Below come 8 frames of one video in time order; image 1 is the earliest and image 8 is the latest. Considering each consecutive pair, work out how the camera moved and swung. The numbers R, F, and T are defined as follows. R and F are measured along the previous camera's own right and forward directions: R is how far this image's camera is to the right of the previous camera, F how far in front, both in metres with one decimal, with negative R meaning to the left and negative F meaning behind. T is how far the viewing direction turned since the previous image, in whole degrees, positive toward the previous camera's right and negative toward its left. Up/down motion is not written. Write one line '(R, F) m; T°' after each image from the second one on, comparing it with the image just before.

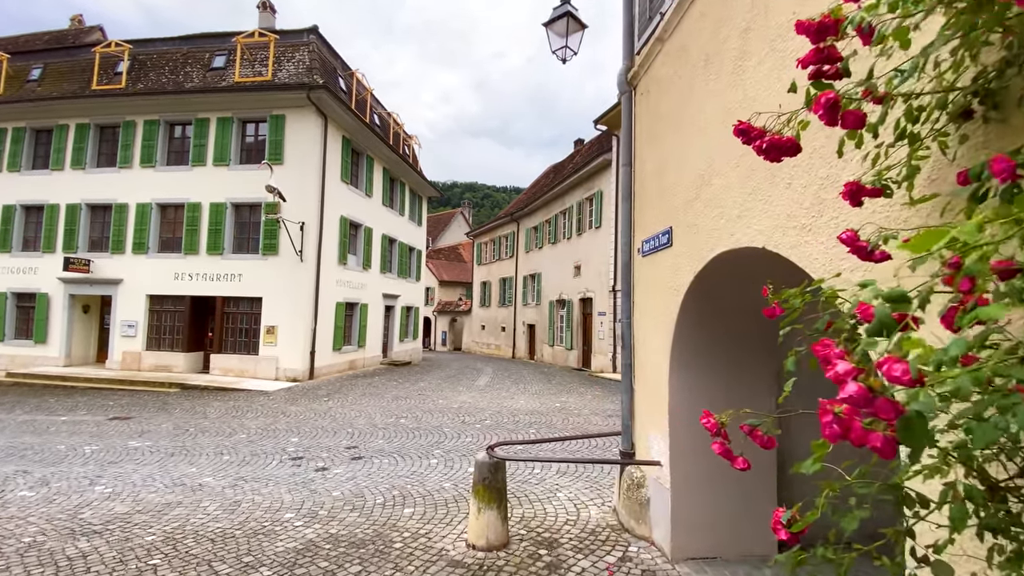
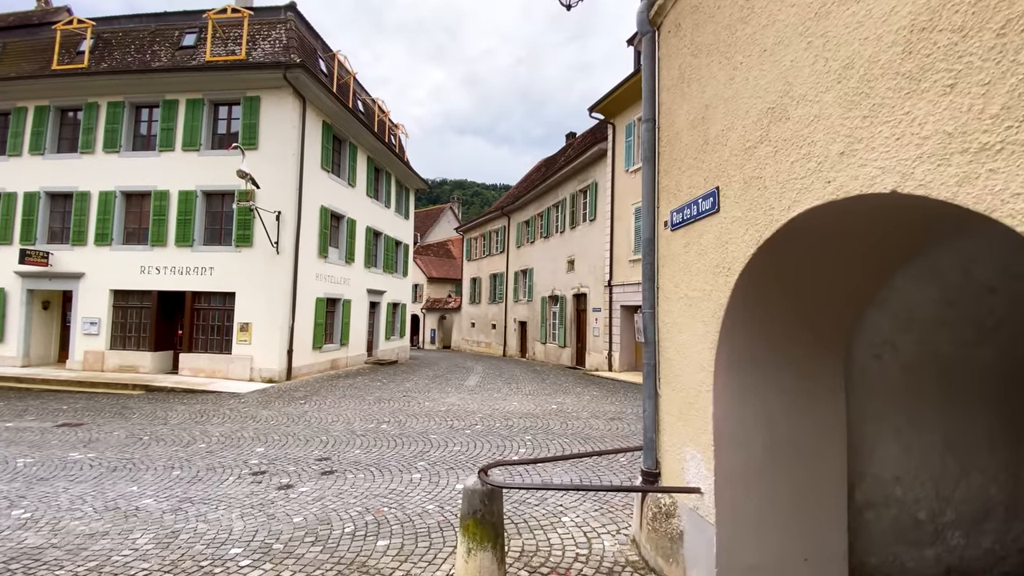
(-0.1, +0.9) m; +1°
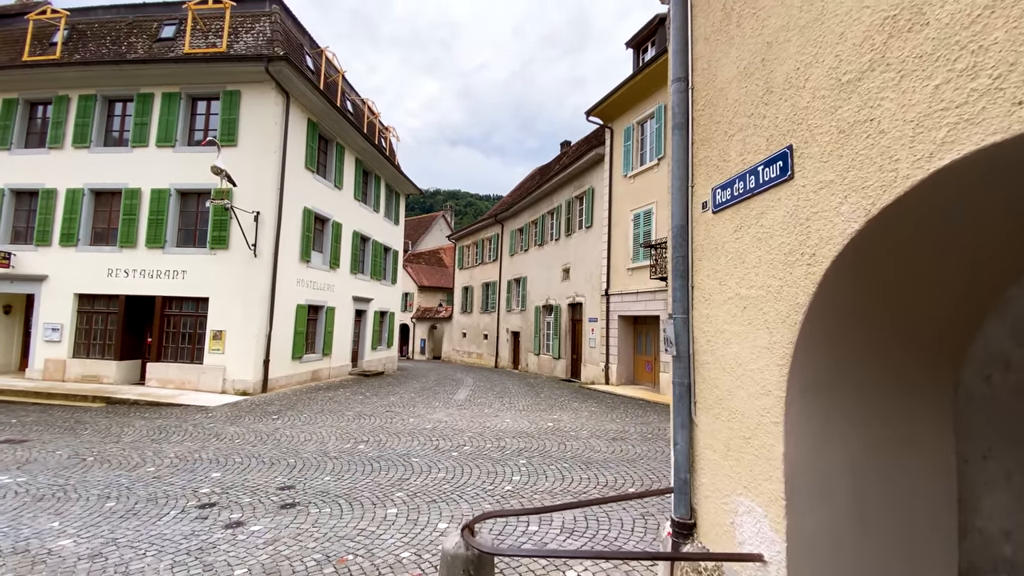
(0.0, +0.8) m; +1°
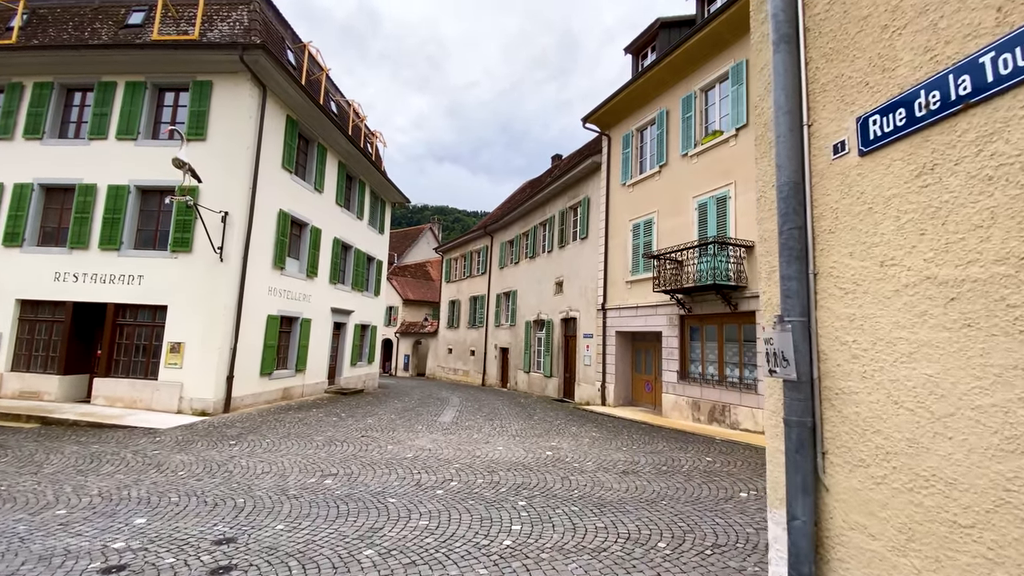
(-0.2, +1.0) m; +2°
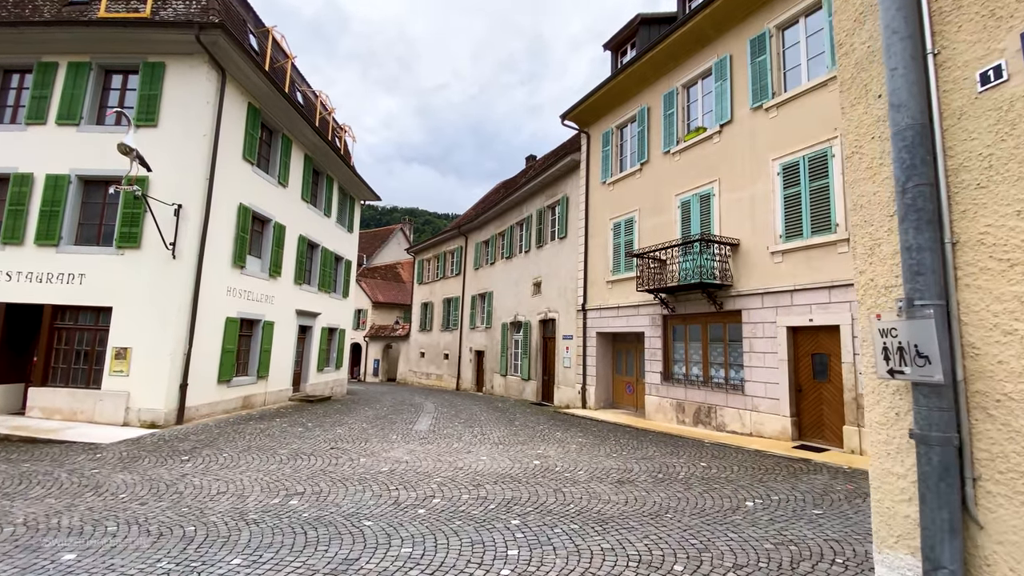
(-0.2, +0.5) m; +4°
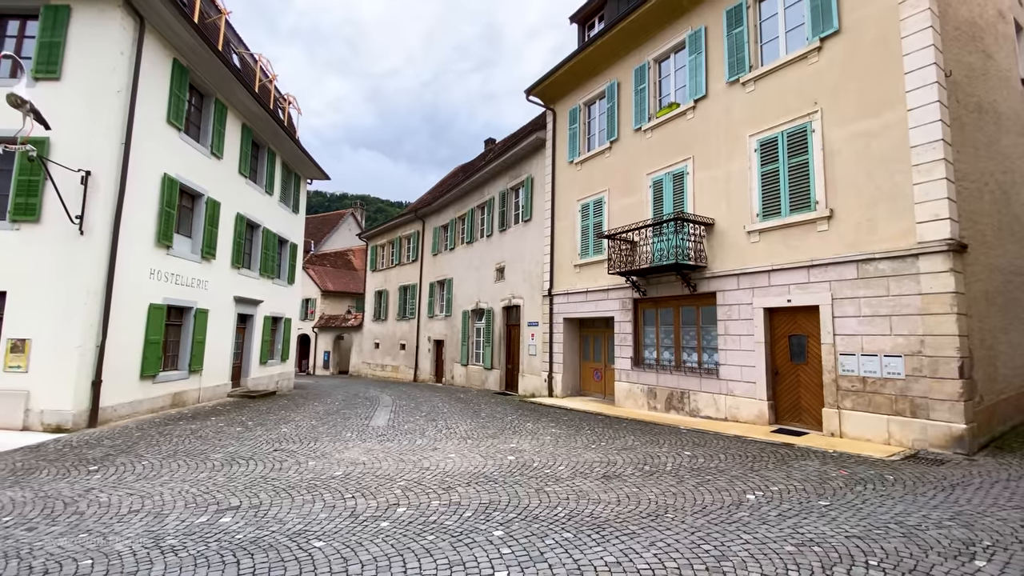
(-0.2, +0.8) m; +5°
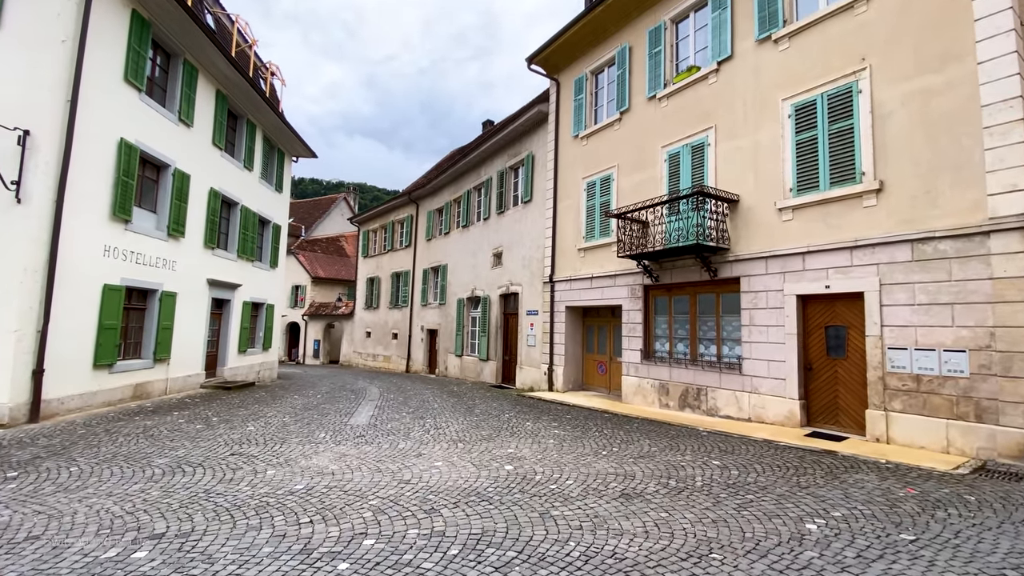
(0.0, +1.1) m; 0°
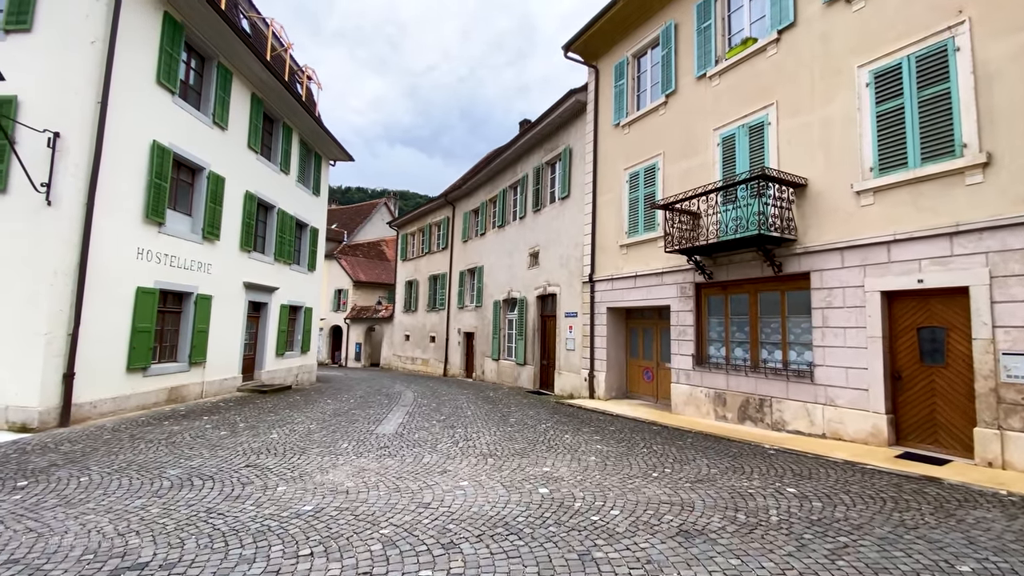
(+0.1, +0.7) m; -5°
